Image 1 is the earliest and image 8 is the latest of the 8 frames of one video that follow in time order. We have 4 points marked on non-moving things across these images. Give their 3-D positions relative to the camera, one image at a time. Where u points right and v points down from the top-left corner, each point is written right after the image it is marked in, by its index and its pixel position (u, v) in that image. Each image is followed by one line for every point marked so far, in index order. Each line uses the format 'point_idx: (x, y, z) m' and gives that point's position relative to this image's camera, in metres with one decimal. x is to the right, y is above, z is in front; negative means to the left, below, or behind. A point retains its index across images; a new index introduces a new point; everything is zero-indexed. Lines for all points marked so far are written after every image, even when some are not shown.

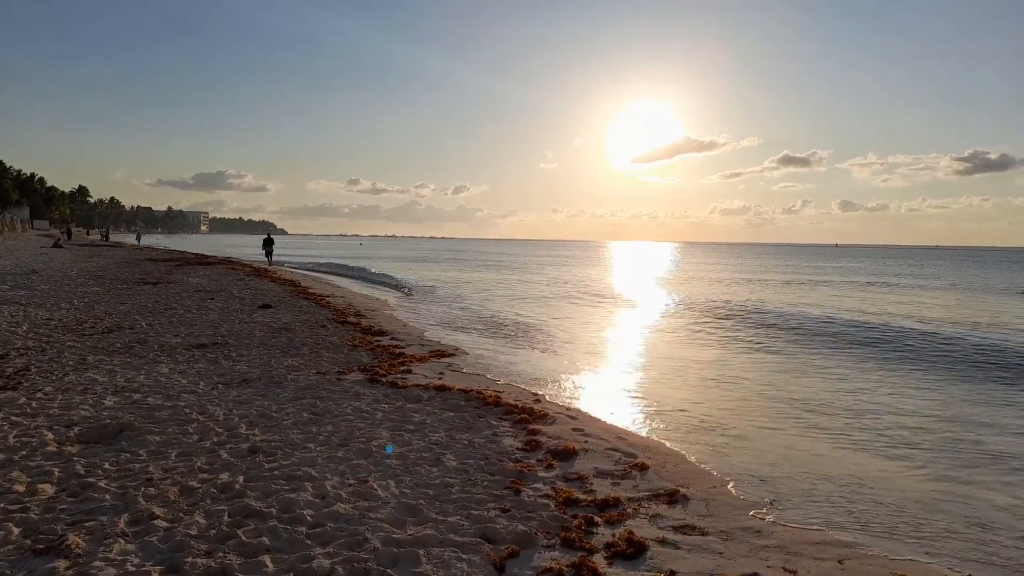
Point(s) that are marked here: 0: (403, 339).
0: (-2.4, -1.2, +15.9) m
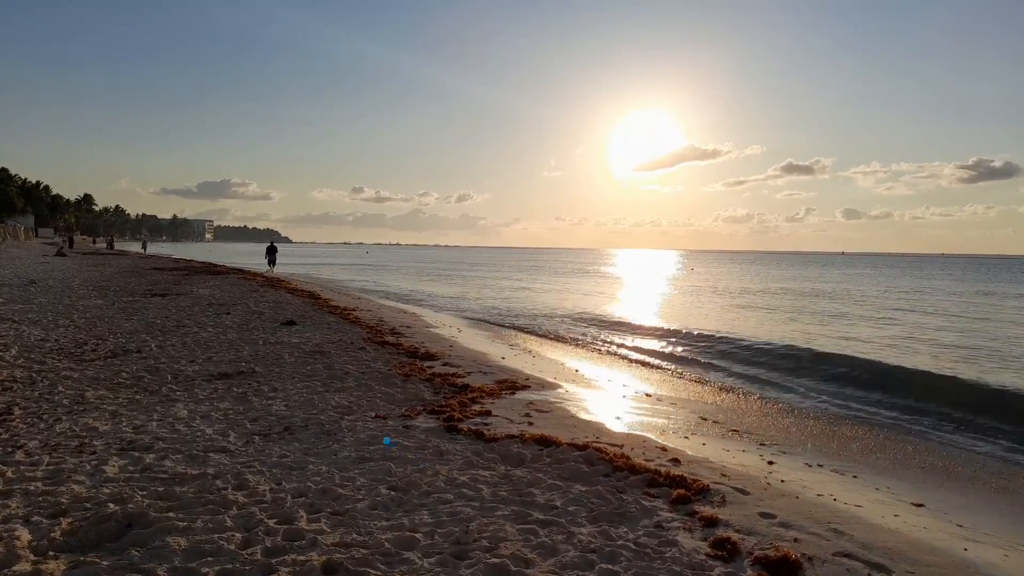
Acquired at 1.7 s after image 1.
0: (-1.0, -1.5, +13.5) m
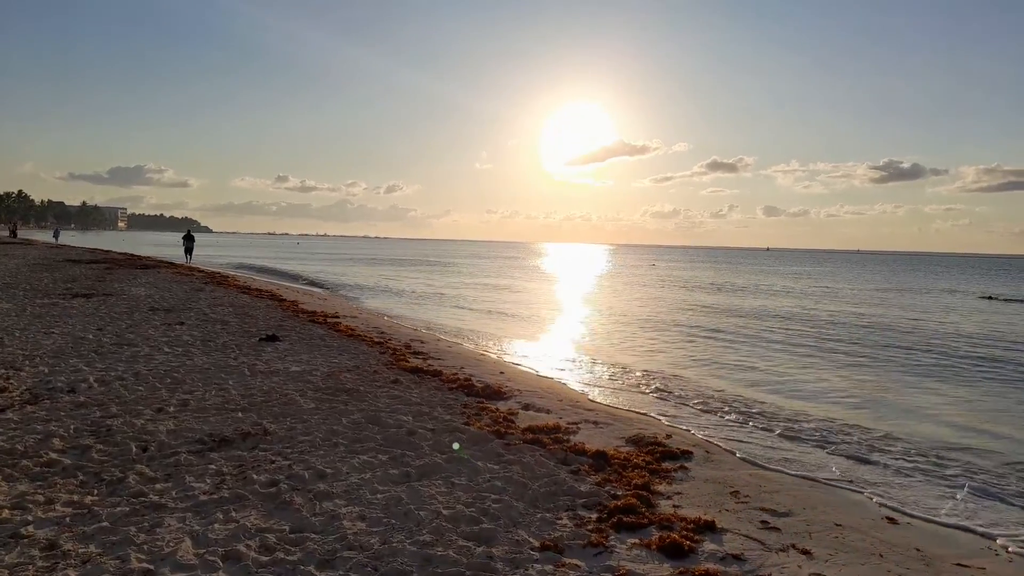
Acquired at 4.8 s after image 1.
0: (+0.5, -1.7, +9.7) m
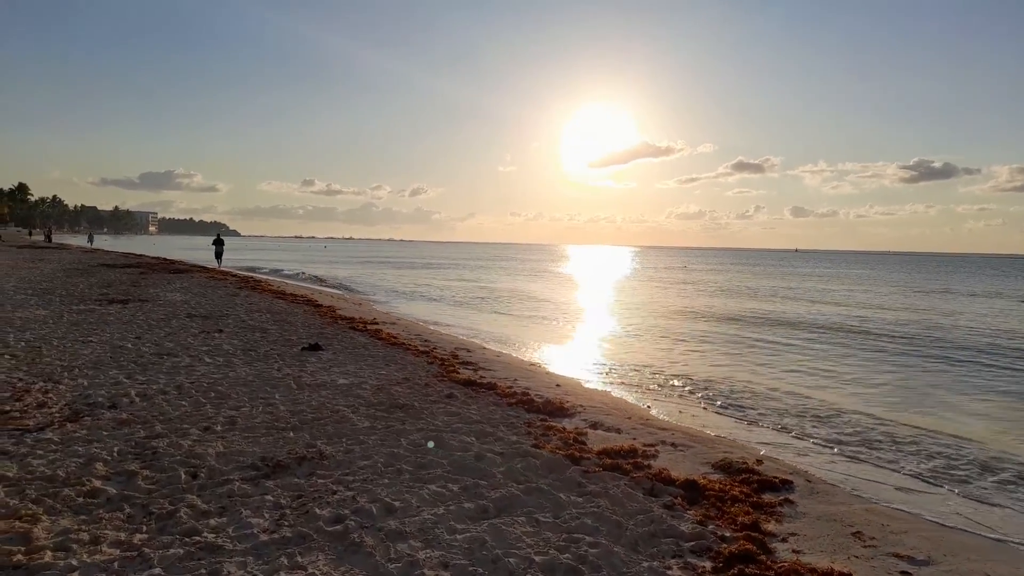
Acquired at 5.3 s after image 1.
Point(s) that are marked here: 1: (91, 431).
0: (+1.3, -1.8, +8.9) m
1: (-4.7, -1.6, +8.0) m
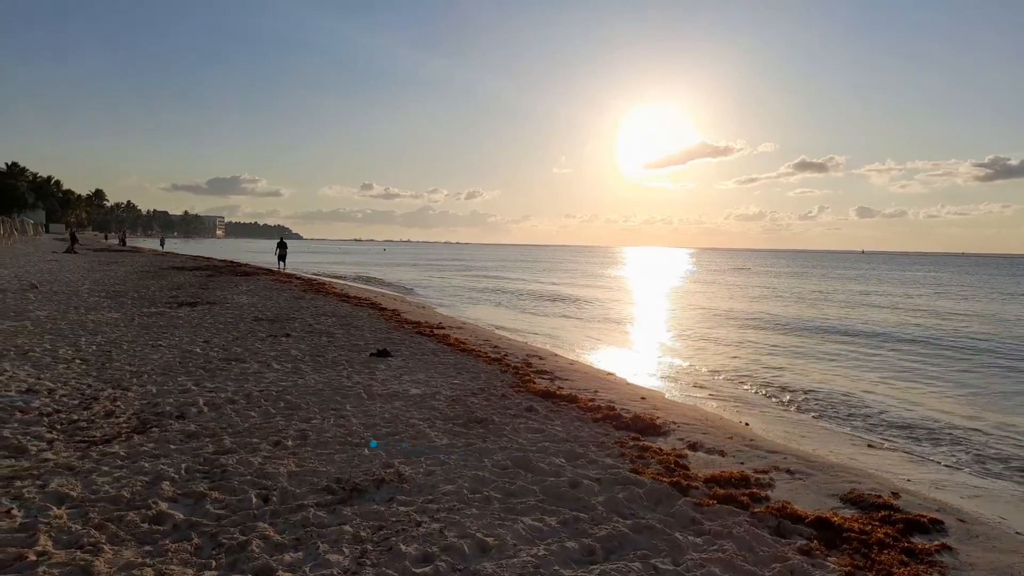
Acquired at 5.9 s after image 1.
0: (+2.4, -1.9, +8.0) m
1: (-3.8, -1.7, +7.6) m
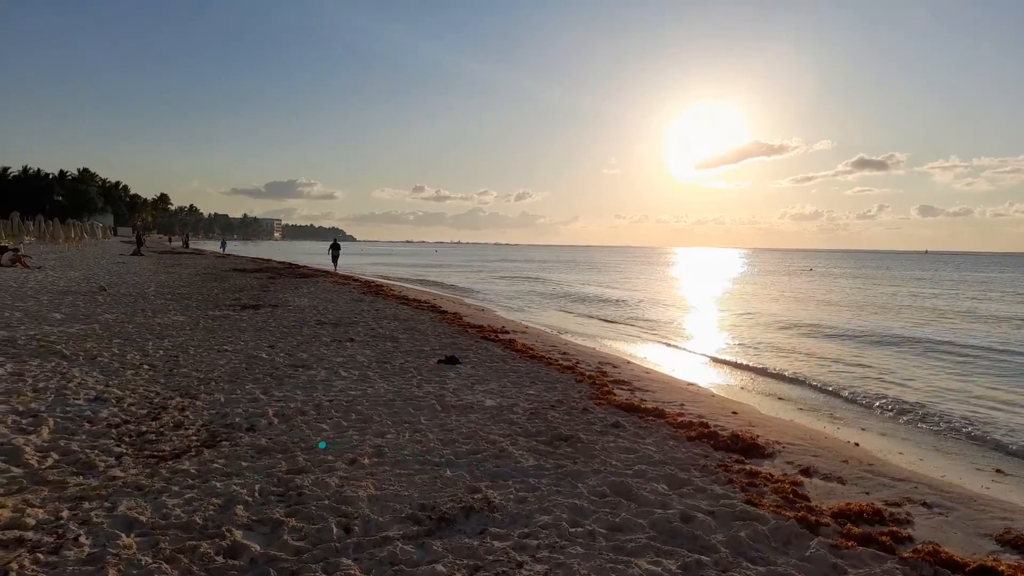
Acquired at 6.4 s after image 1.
0: (+3.3, -1.9, +7.1) m
1: (-2.8, -1.7, +7.2) m
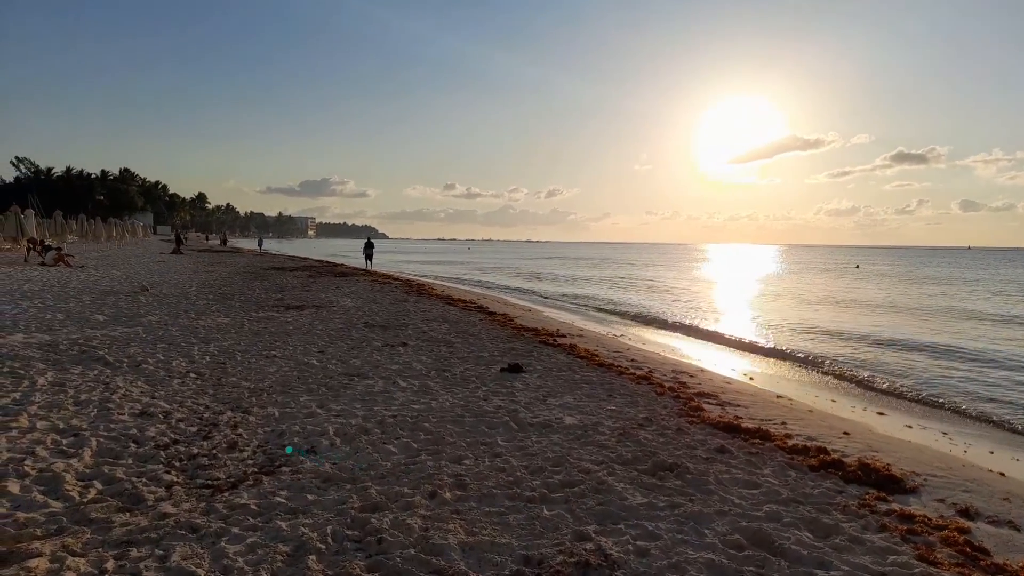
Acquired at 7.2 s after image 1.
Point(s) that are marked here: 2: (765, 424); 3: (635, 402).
0: (+4.2, -2.0, +6.0) m
1: (-1.9, -1.8, +6.2) m
2: (+3.2, -1.8, +9.2) m
3: (+1.7, -1.6, +10.0) m
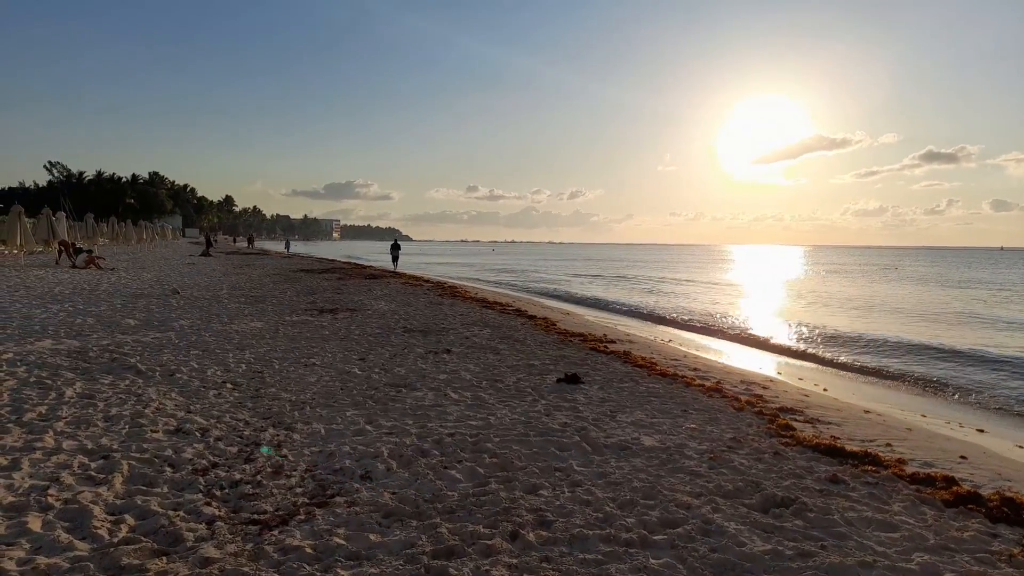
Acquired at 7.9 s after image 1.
0: (+4.9, -2.1, +4.9) m
1: (-1.2, -1.9, +5.4) m
2: (+4.1, -1.8, +8.2) m
3: (+2.6, -1.6, +9.0) m
